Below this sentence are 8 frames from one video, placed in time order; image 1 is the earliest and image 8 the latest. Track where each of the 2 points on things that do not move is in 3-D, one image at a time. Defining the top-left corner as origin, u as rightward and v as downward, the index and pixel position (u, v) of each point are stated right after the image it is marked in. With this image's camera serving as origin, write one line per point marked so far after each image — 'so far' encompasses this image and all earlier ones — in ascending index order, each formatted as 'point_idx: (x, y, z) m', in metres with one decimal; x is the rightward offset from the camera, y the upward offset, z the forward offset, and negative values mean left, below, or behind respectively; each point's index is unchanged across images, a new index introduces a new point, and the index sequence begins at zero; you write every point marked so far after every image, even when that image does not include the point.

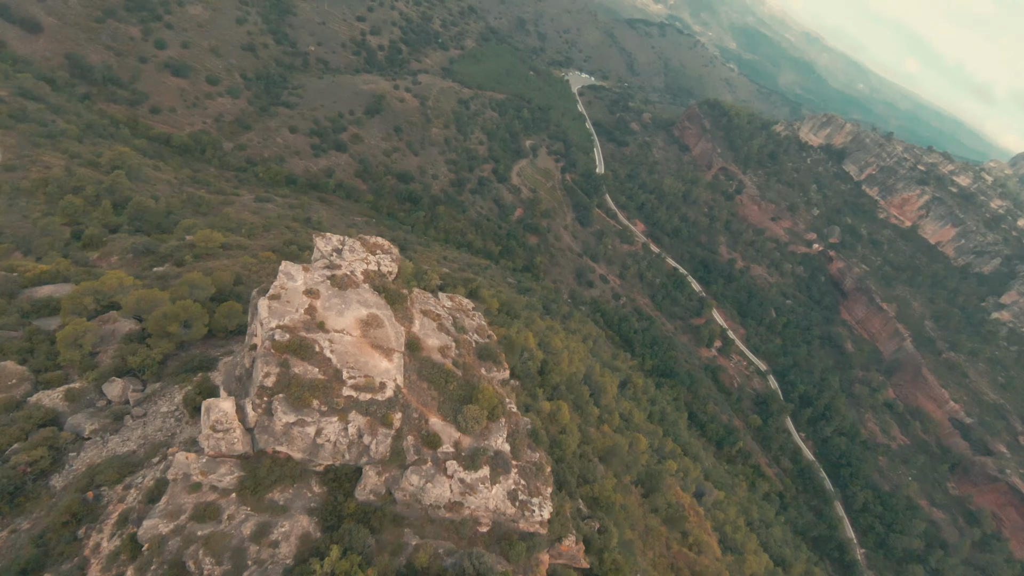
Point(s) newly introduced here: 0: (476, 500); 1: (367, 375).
0: (-1.3, -6.7, +15.1) m
1: (-4.8, -3.0, +16.2) m
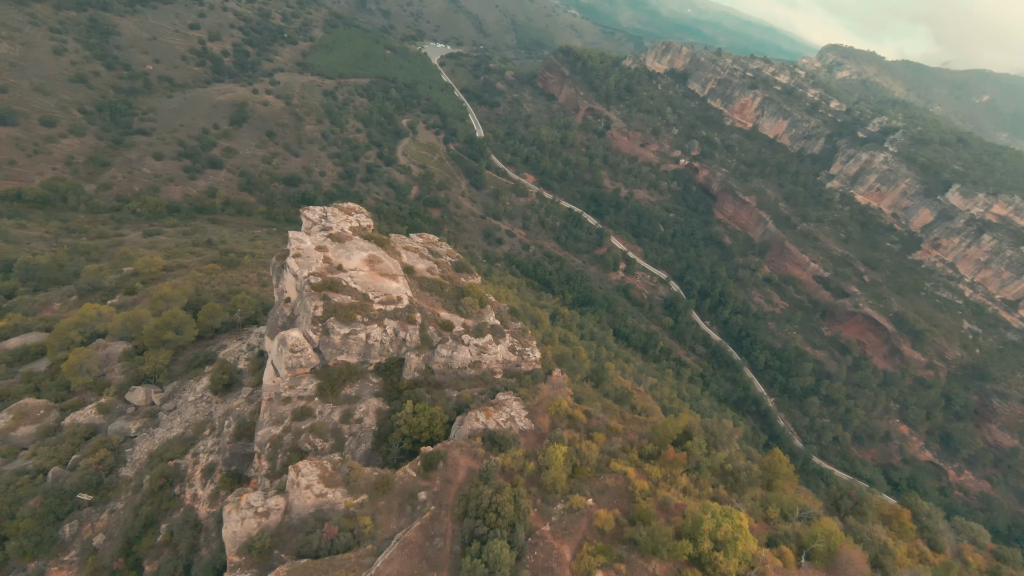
0: (-1.0, -3.2, +21.6) m
1: (-5.5, -0.5, +21.8) m
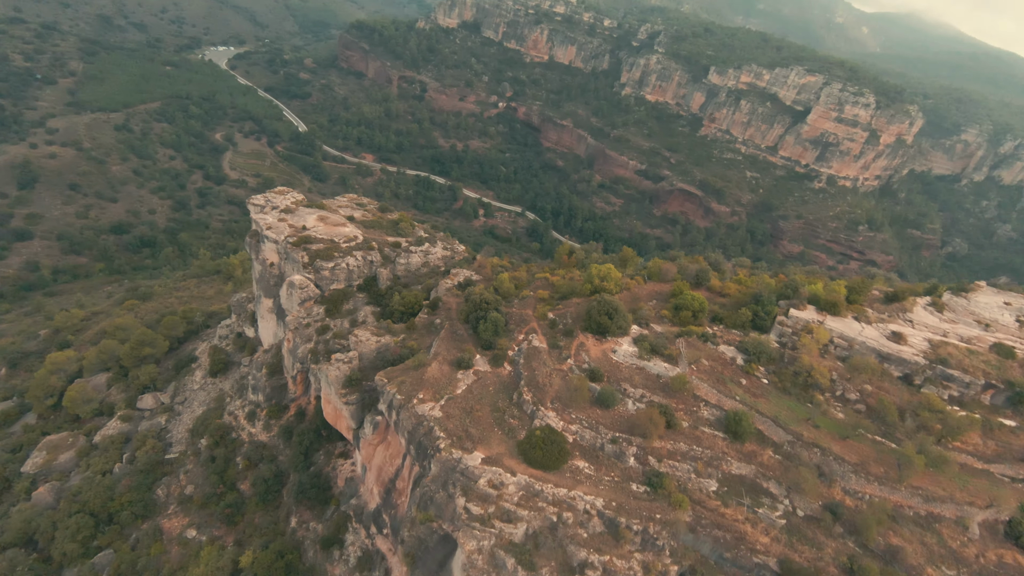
0: (-4.7, +1.8, +30.8) m
1: (-9.8, +2.8, +29.8) m
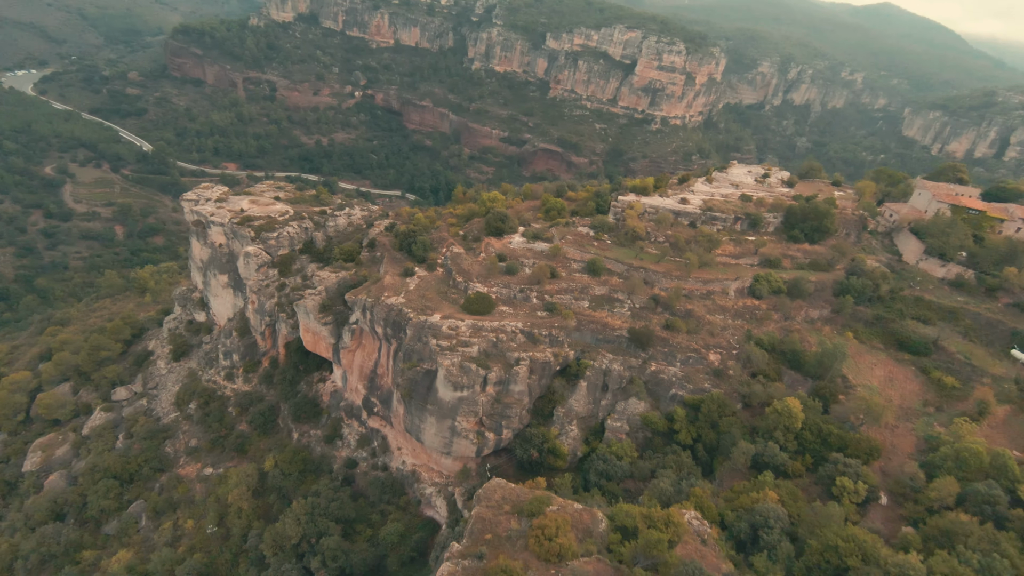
0: (-11.6, +5.2, +38.0) m
1: (-16.4, +5.2, +35.9) m
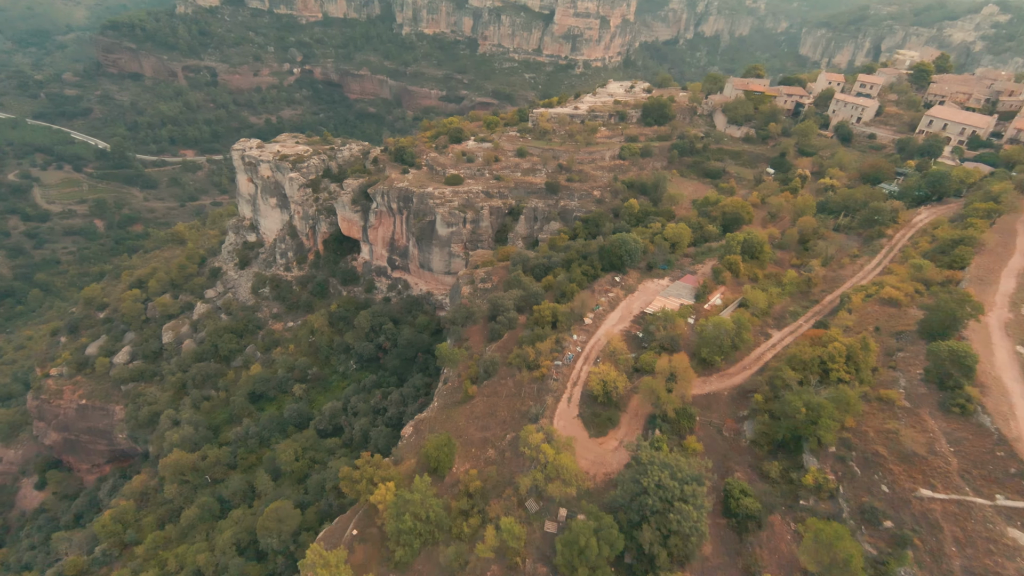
0: (-16.5, +14.5, +53.9) m
1: (-21.1, +13.7, +51.5) m
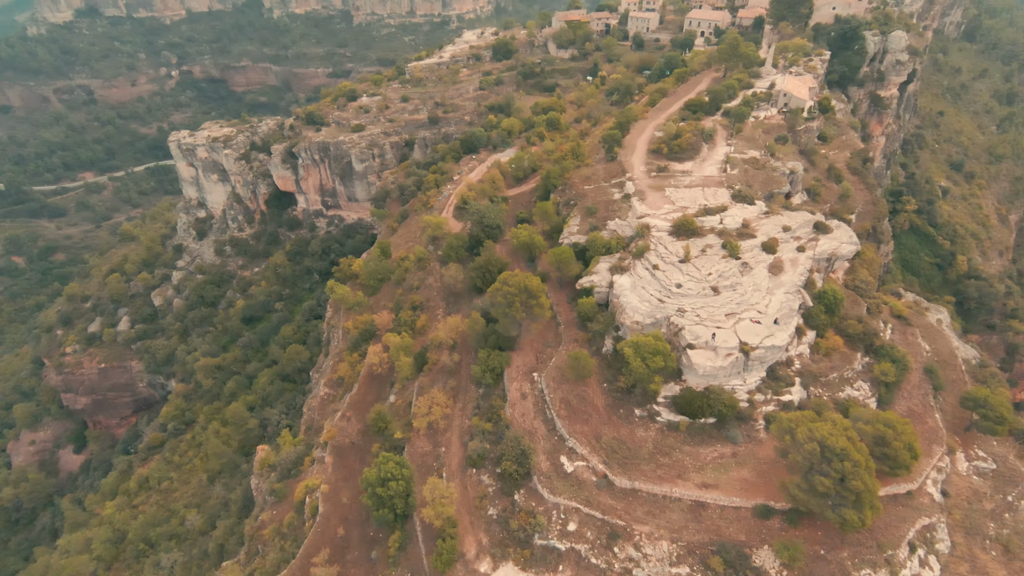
0: (-30.9, +21.0, +65.7) m
1: (-34.8, +19.0, +62.8) m
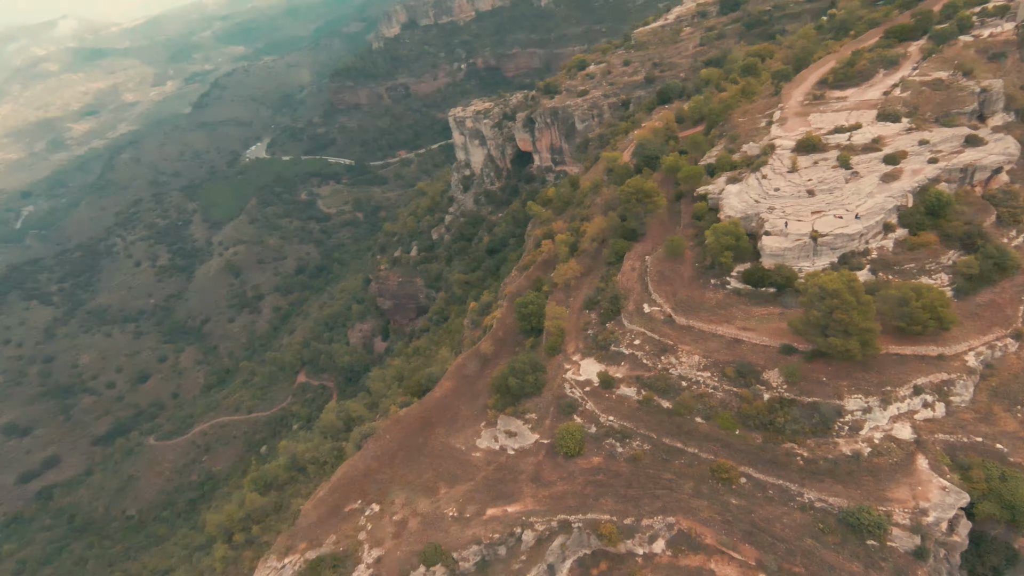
0: (+1.3, +29.9, +80.2) m
1: (-3.6, +28.2, +79.6) m
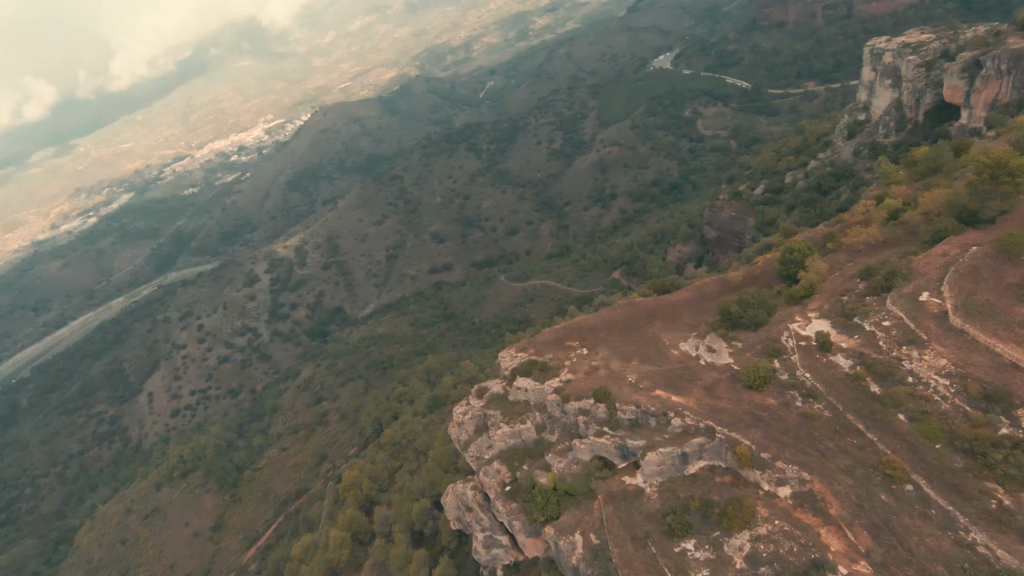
0: (+56.3, +30.7, +61.1) m
1: (+51.8, +31.0, +63.8) m
